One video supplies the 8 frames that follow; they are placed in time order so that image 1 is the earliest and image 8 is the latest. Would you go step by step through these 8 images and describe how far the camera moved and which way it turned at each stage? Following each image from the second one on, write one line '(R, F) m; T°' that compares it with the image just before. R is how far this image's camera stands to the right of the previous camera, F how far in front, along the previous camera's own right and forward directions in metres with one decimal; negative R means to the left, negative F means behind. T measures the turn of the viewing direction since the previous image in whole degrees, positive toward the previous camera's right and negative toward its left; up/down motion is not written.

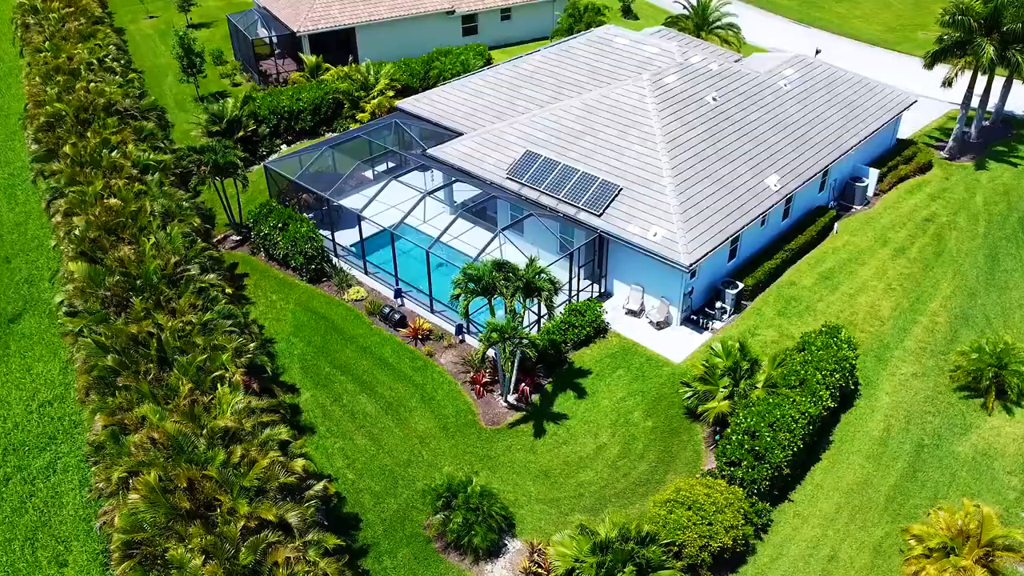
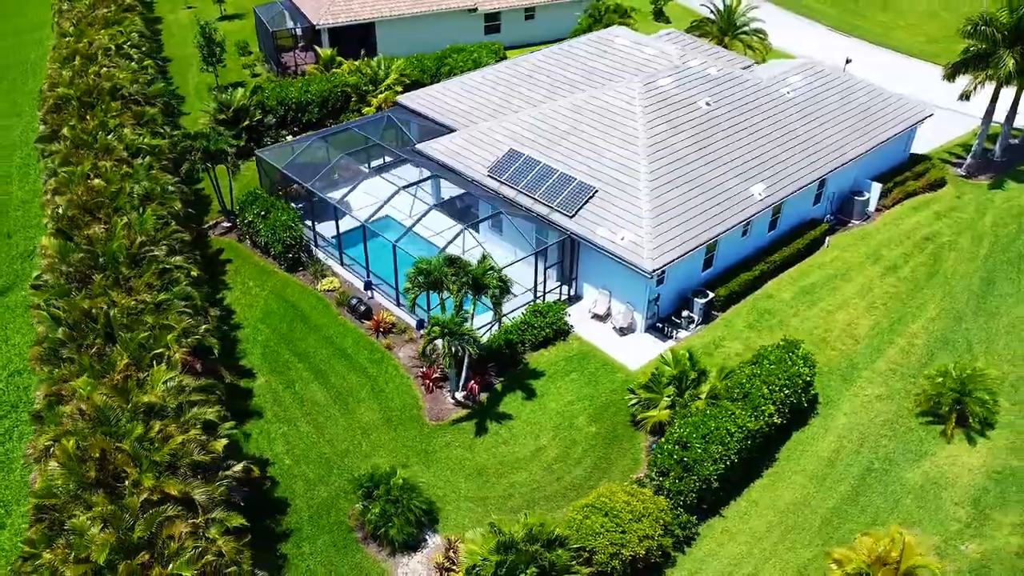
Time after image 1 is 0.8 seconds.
(+2.8, +0.1) m; -4°
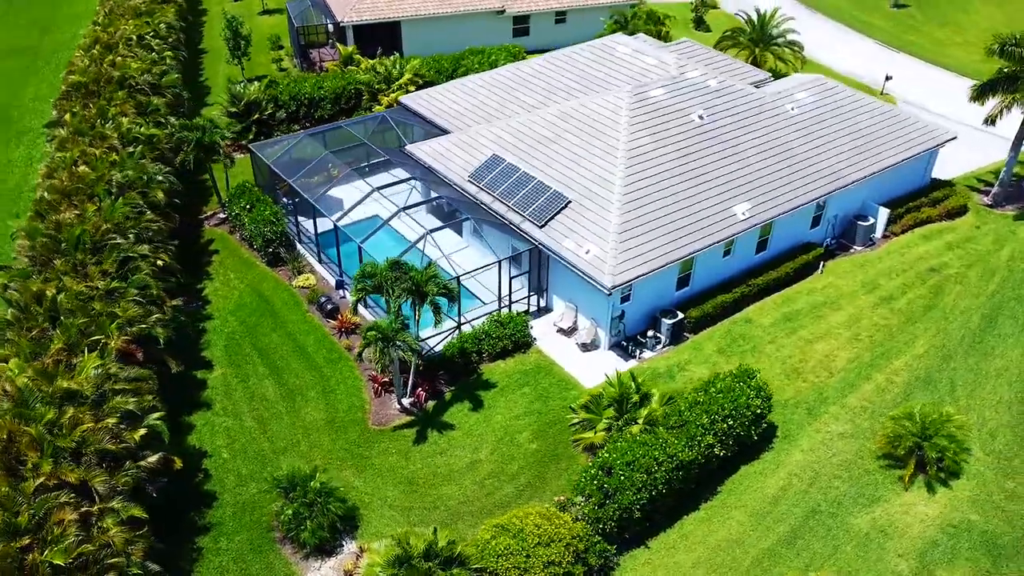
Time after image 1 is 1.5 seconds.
(+3.0, +0.5) m; -5°
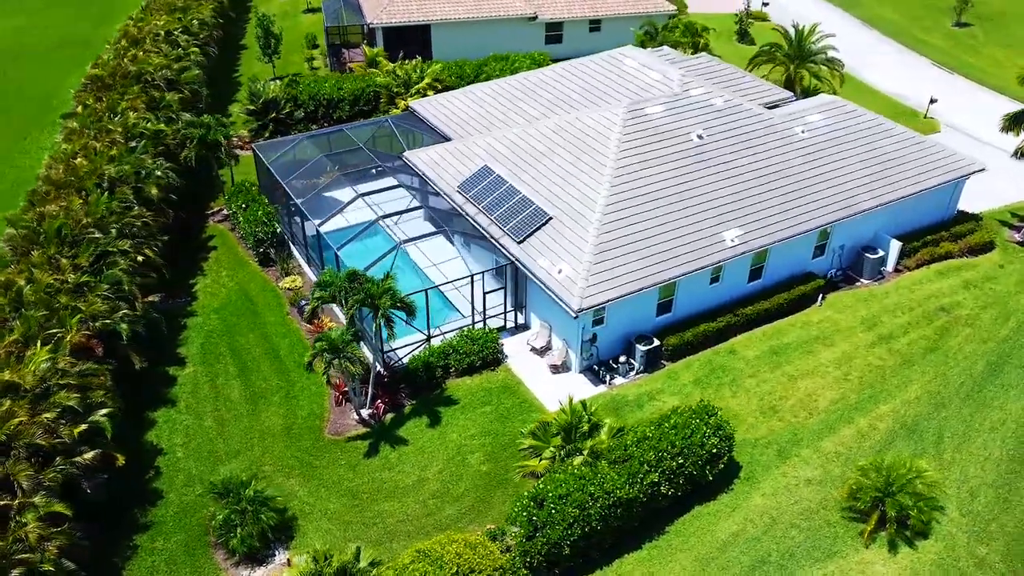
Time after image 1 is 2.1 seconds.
(+2.6, +0.6) m; -5°
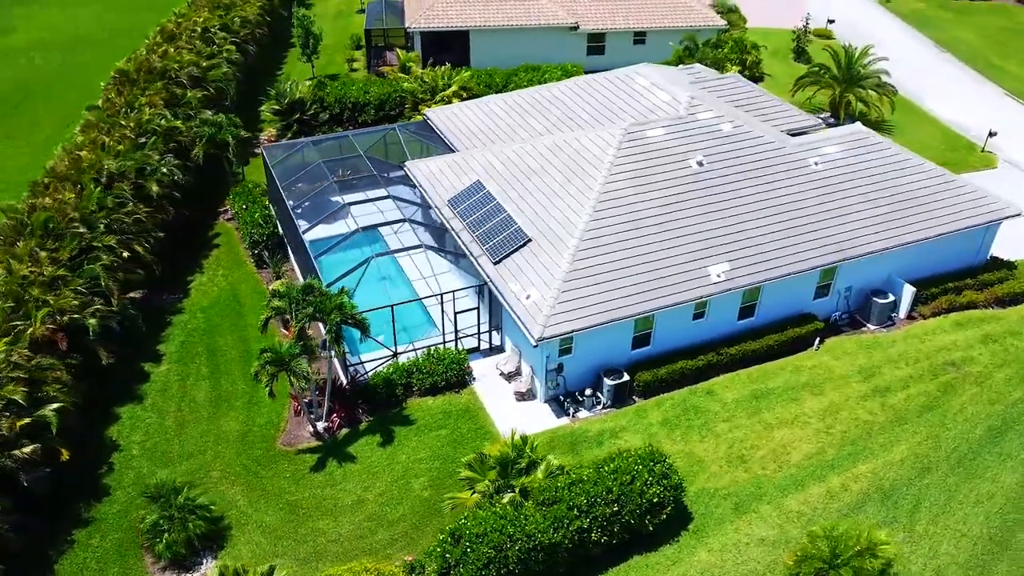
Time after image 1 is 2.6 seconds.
(+2.9, +0.7) m; -6°
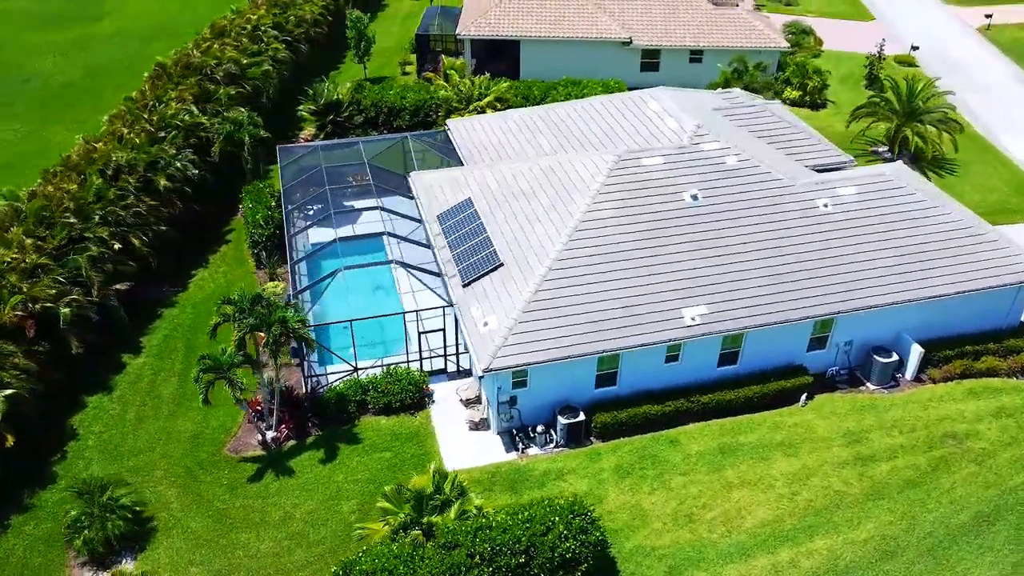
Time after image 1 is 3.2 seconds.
(+3.5, +0.9) m; -7°
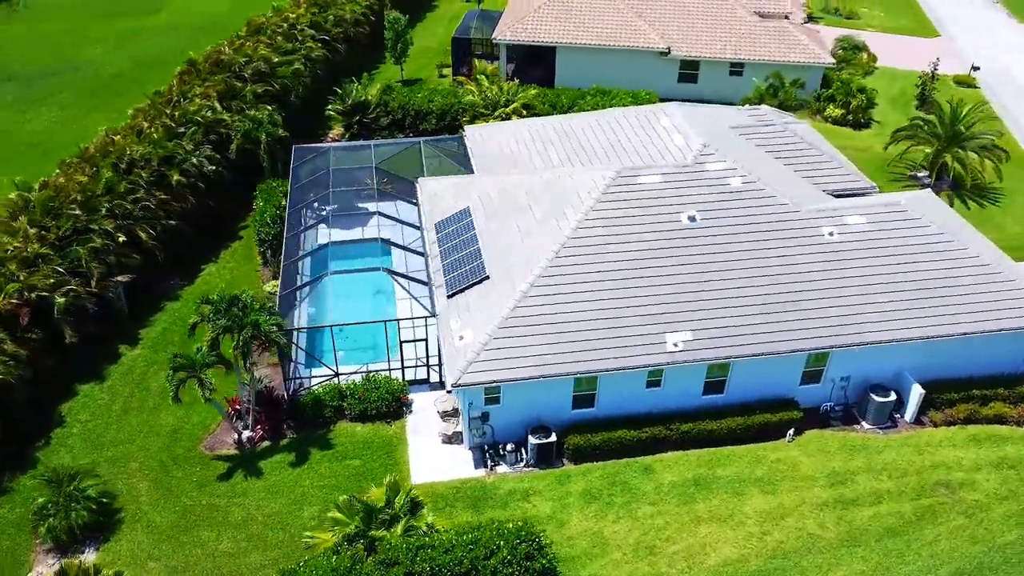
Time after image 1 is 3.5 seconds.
(+2.1, +0.4) m; -5°
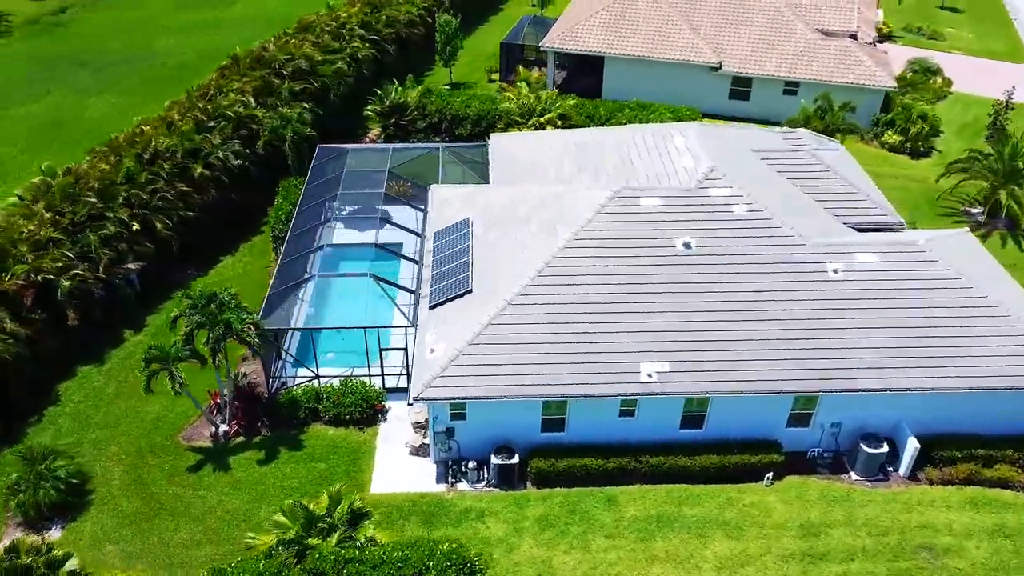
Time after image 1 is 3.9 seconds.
(+2.7, +0.5) m; -6°
